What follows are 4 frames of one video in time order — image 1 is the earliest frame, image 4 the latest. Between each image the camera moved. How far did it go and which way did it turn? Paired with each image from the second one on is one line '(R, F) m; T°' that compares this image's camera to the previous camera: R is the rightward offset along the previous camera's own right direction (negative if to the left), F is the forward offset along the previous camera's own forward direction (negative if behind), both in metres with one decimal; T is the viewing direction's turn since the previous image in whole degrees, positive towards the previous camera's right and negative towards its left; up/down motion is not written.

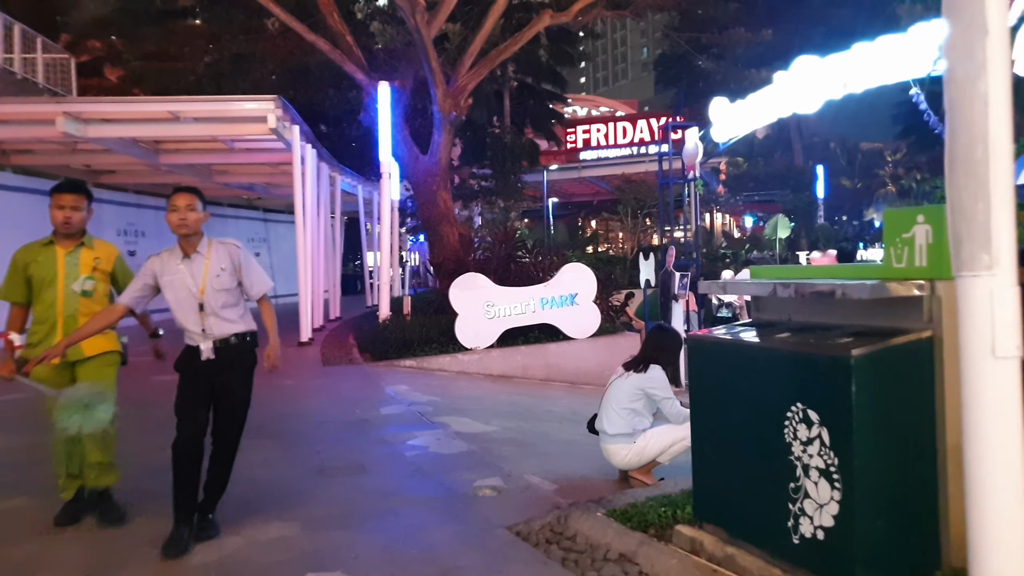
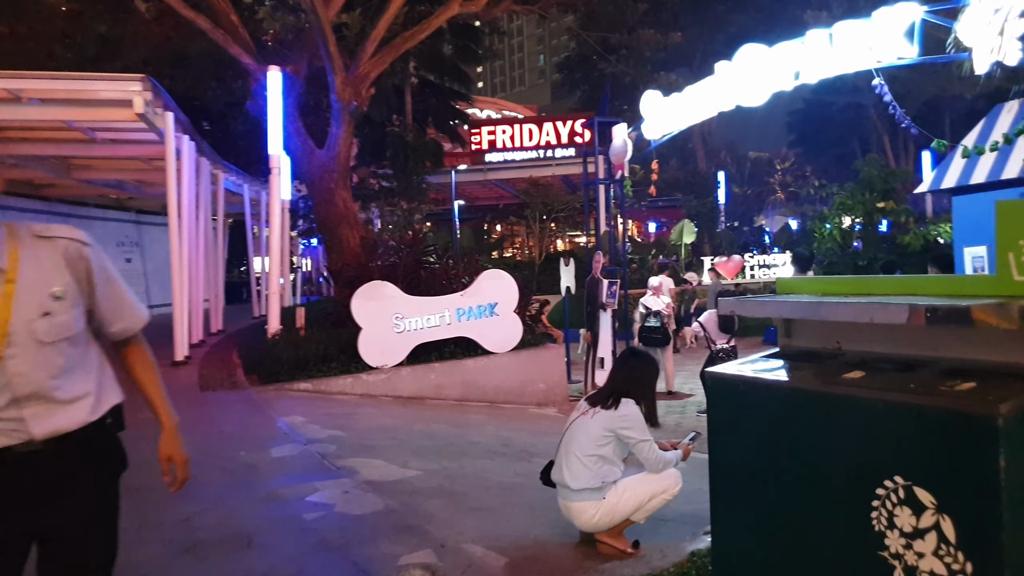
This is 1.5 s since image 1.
(-0.2, +1.1) m; +8°
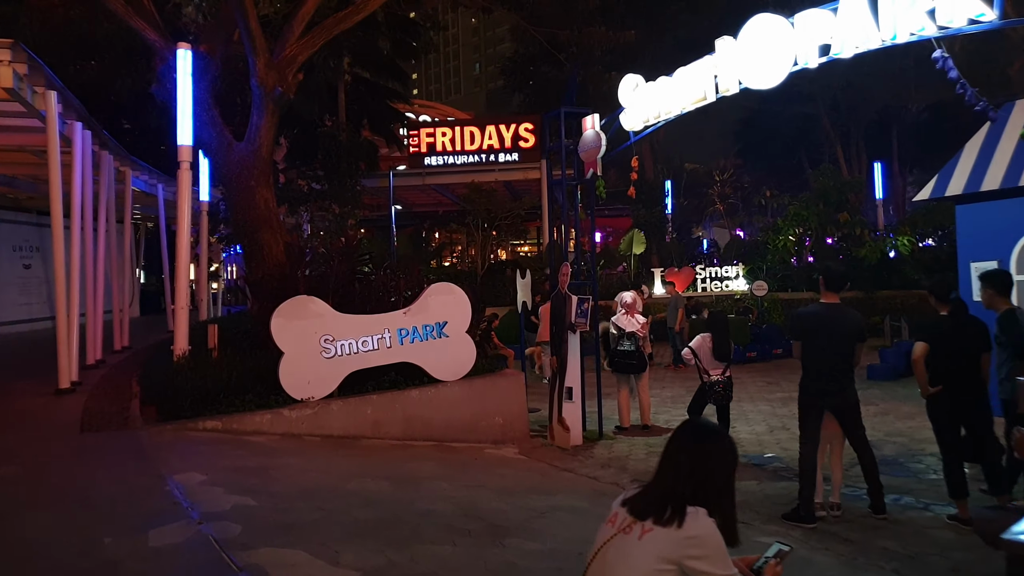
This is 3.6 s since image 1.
(-0.2, +1.5) m; +5°
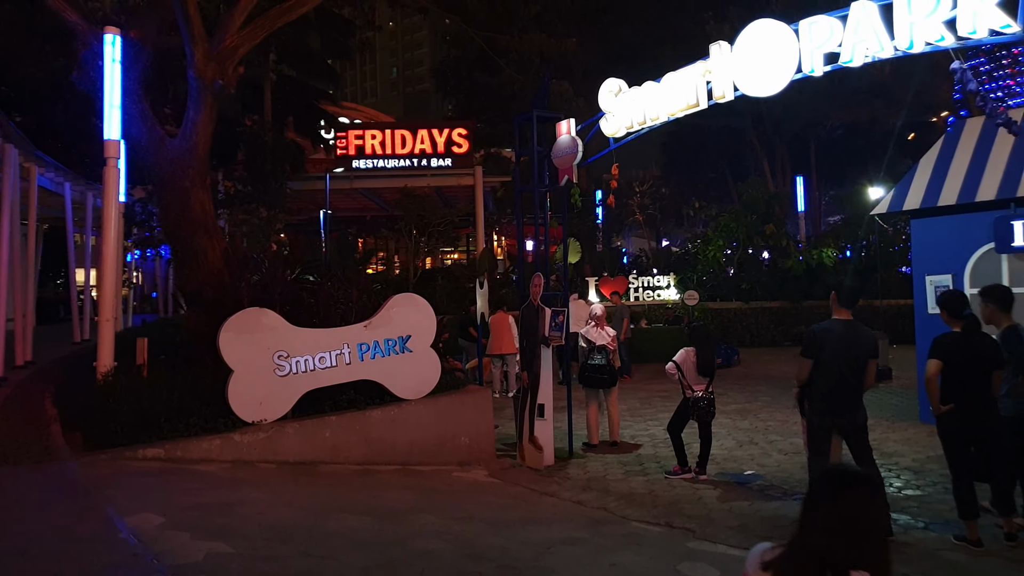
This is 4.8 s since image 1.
(-0.6, +0.5) m; +6°
